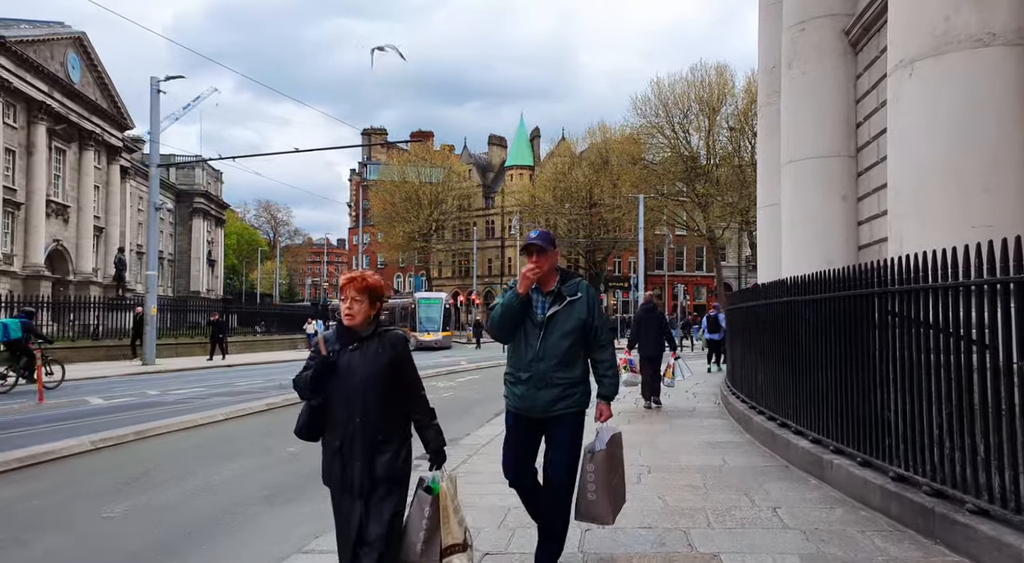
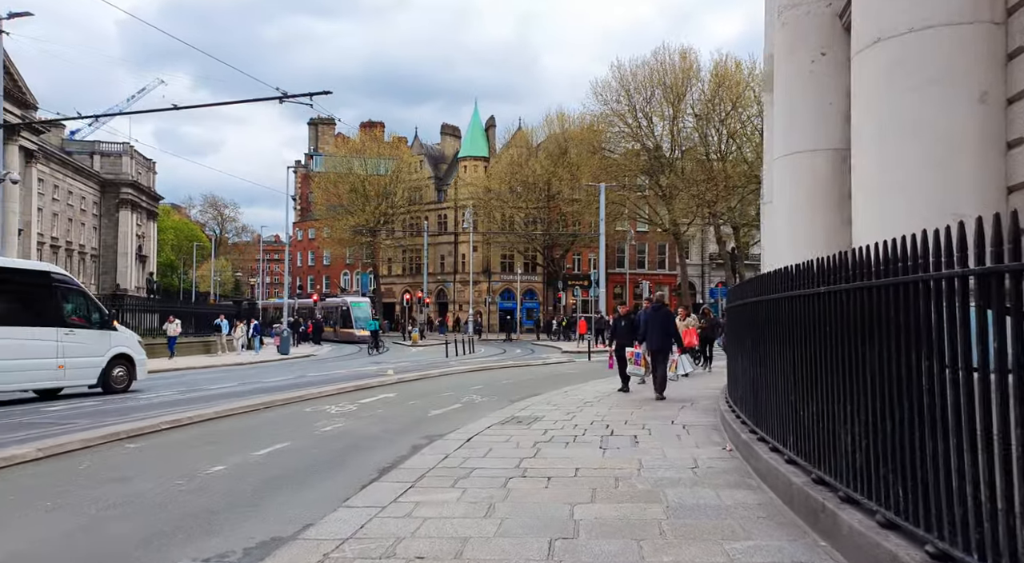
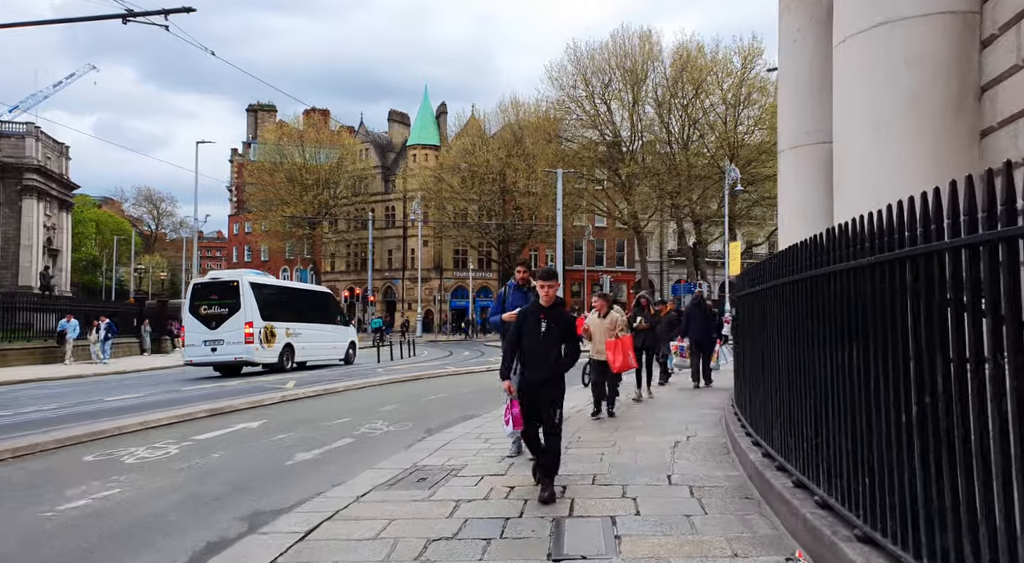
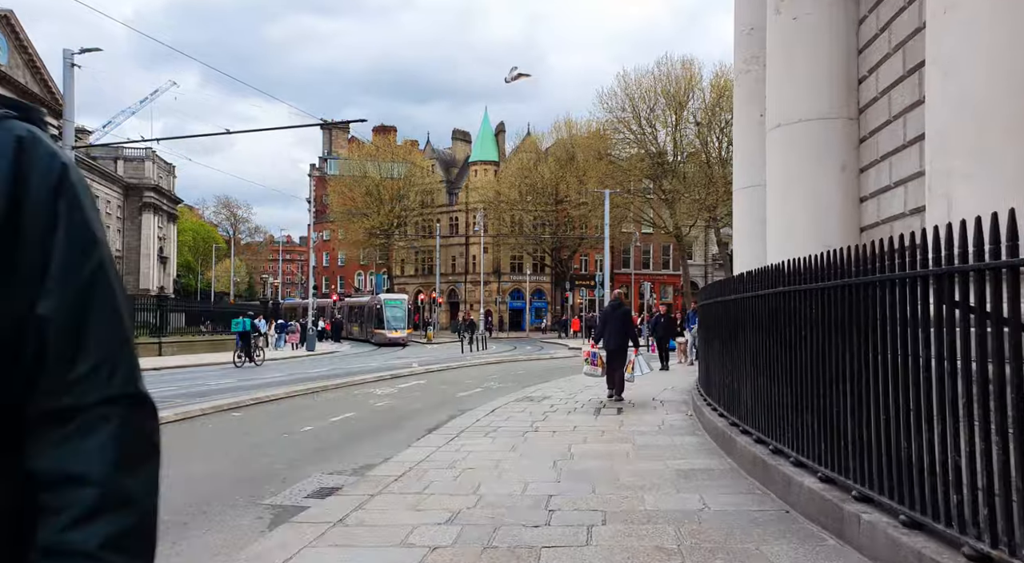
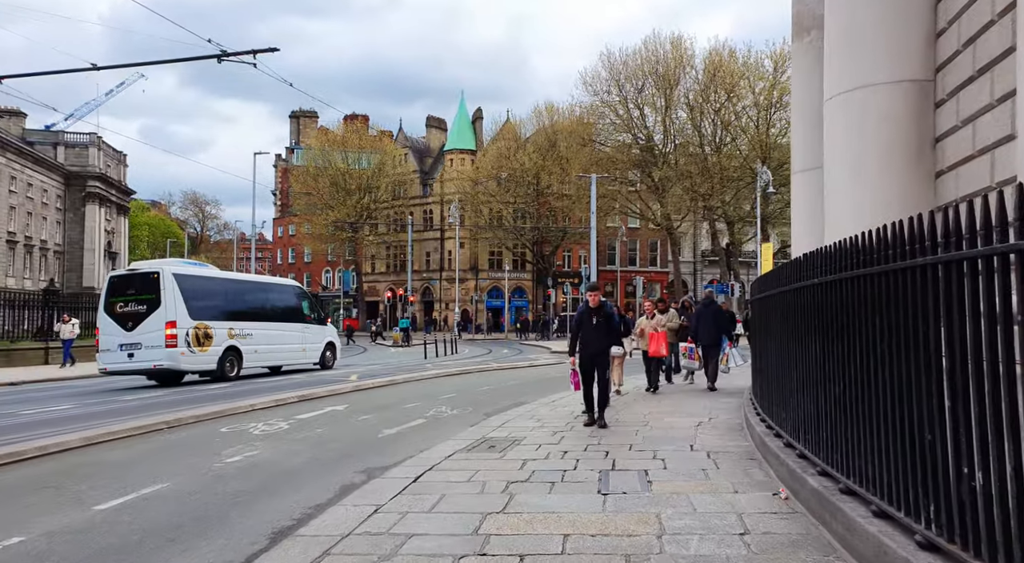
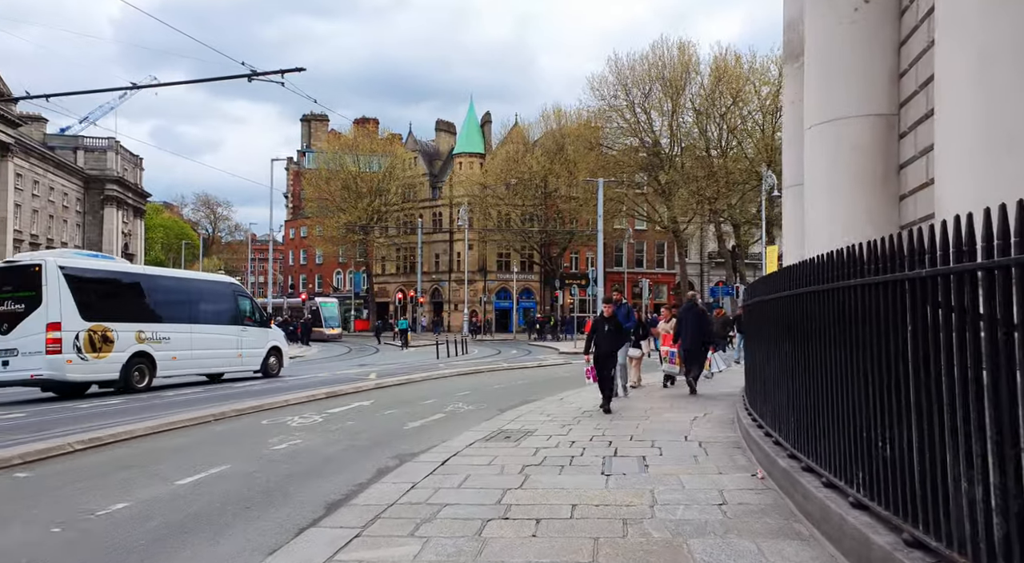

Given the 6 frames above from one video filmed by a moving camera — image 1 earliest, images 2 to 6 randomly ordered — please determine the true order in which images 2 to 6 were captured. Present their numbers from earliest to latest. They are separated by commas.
4, 2, 6, 5, 3
